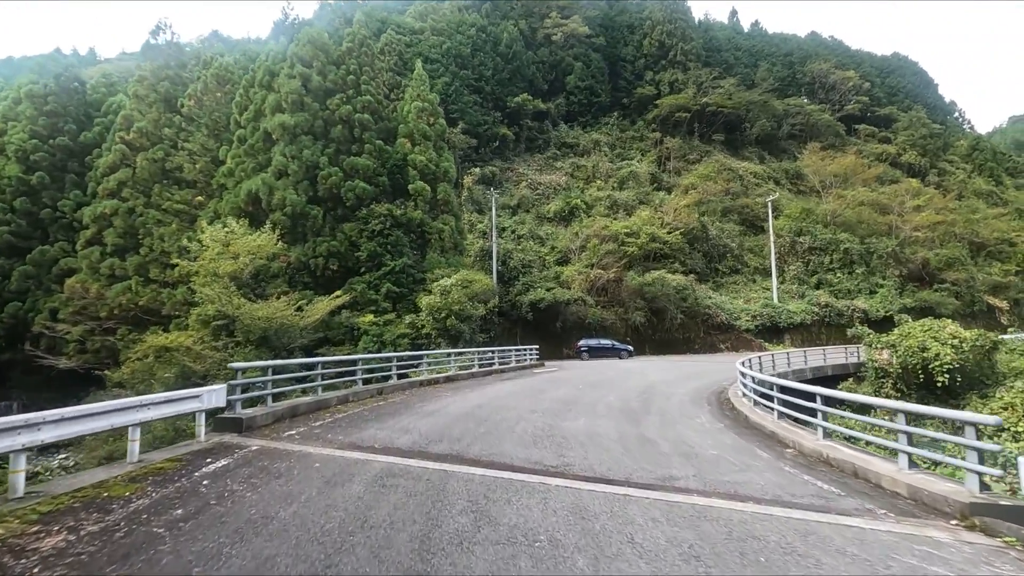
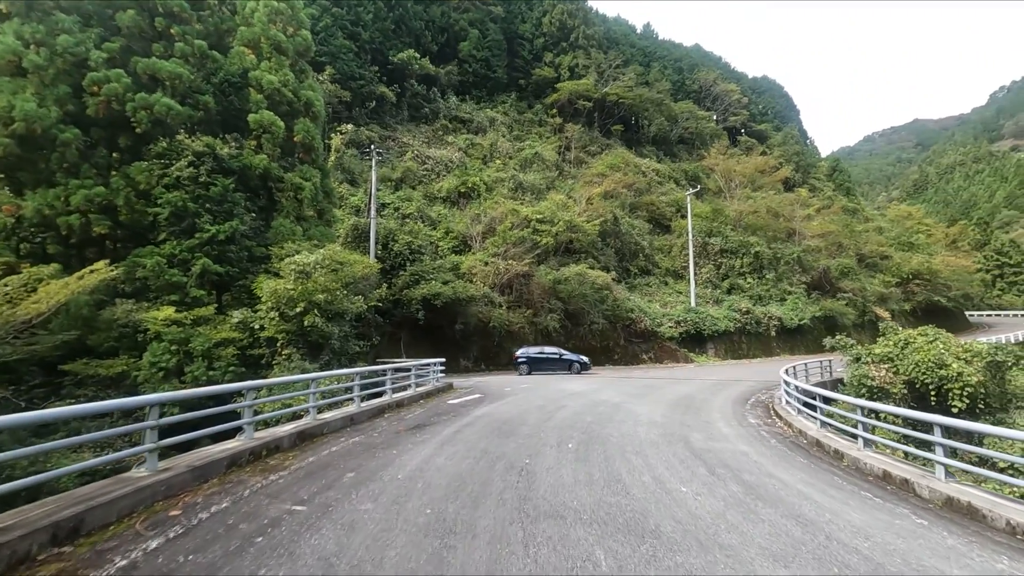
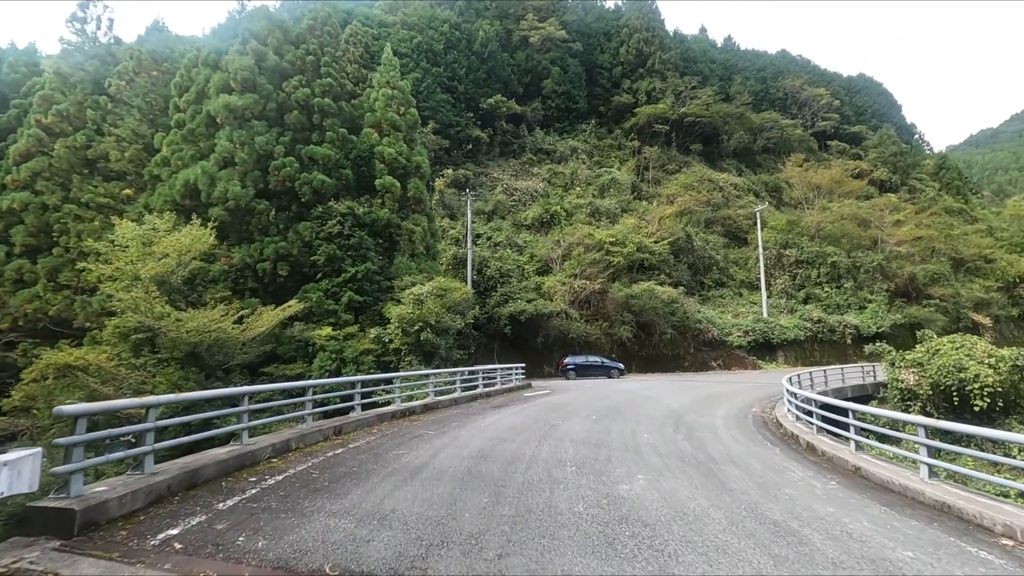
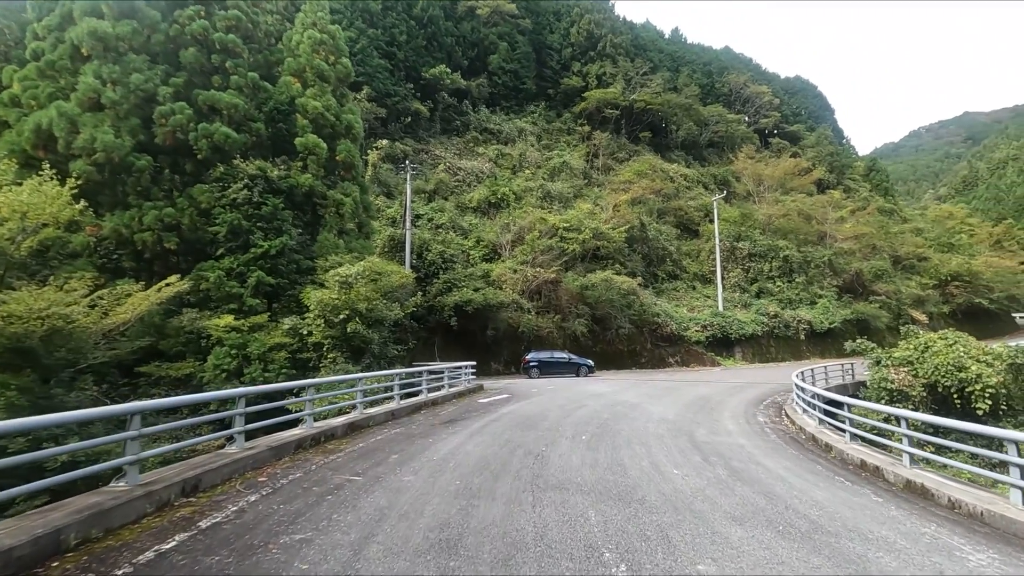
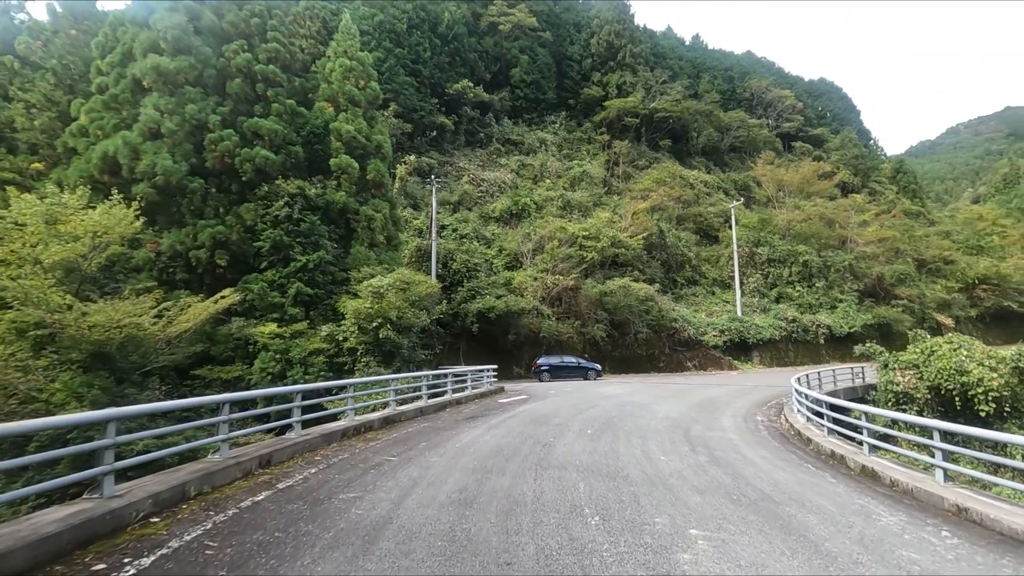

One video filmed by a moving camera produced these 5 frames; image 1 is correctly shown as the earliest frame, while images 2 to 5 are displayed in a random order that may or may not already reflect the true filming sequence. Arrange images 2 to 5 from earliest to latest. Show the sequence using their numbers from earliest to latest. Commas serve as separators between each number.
3, 5, 4, 2
